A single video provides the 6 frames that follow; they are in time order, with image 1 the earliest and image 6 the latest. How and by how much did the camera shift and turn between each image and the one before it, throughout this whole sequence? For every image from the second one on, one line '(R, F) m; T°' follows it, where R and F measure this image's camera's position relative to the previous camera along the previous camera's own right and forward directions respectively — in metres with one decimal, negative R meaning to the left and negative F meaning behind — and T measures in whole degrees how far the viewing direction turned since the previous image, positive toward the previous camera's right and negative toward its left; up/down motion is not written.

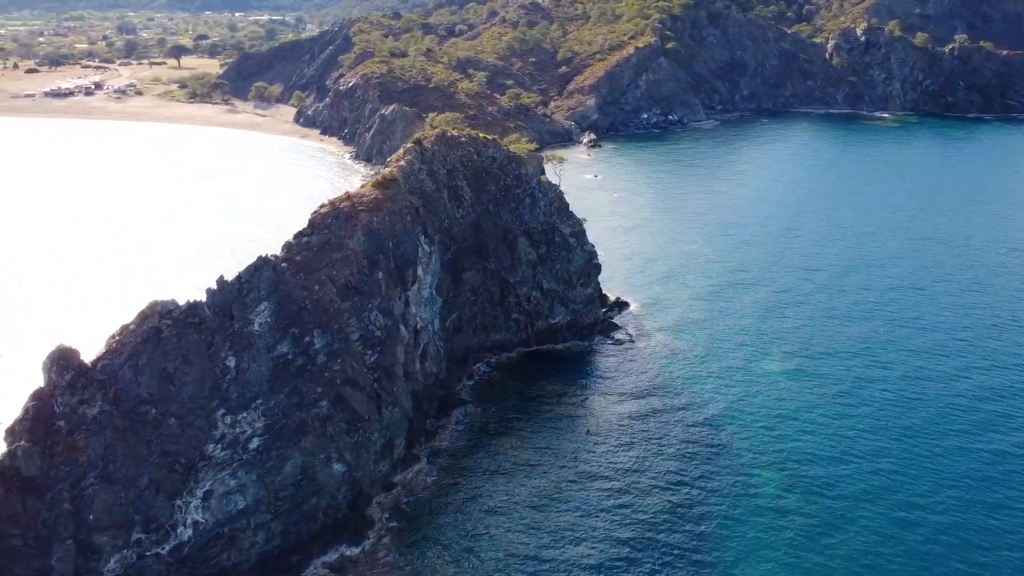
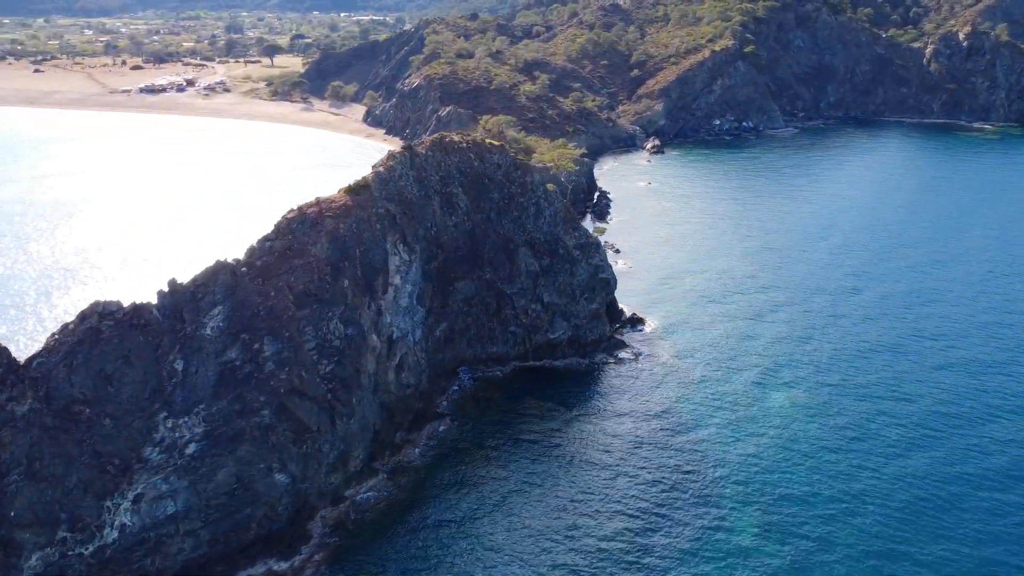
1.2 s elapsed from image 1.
(+7.8, +2.6) m; -7°
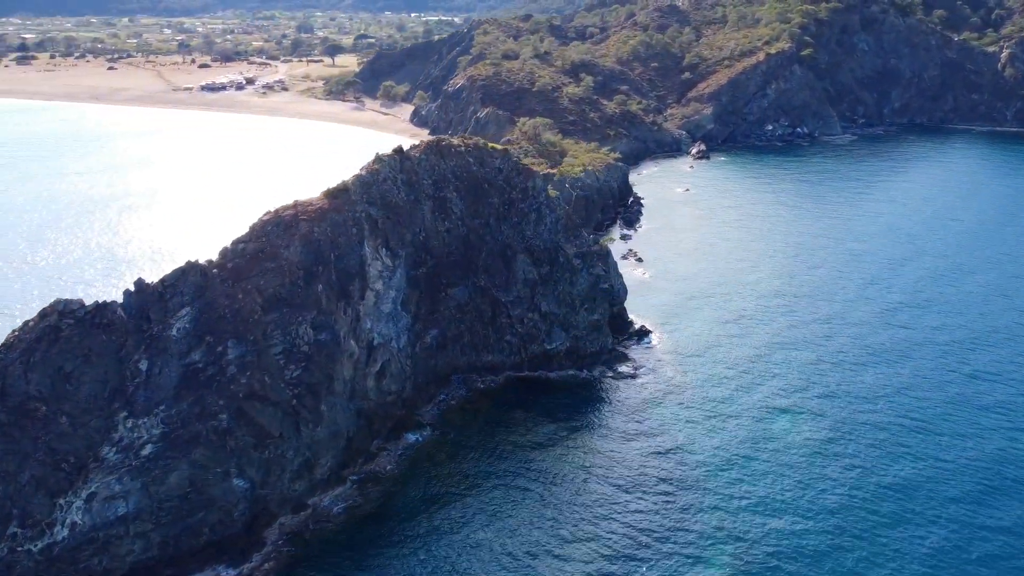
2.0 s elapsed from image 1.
(+5.4, +1.8) m; -5°
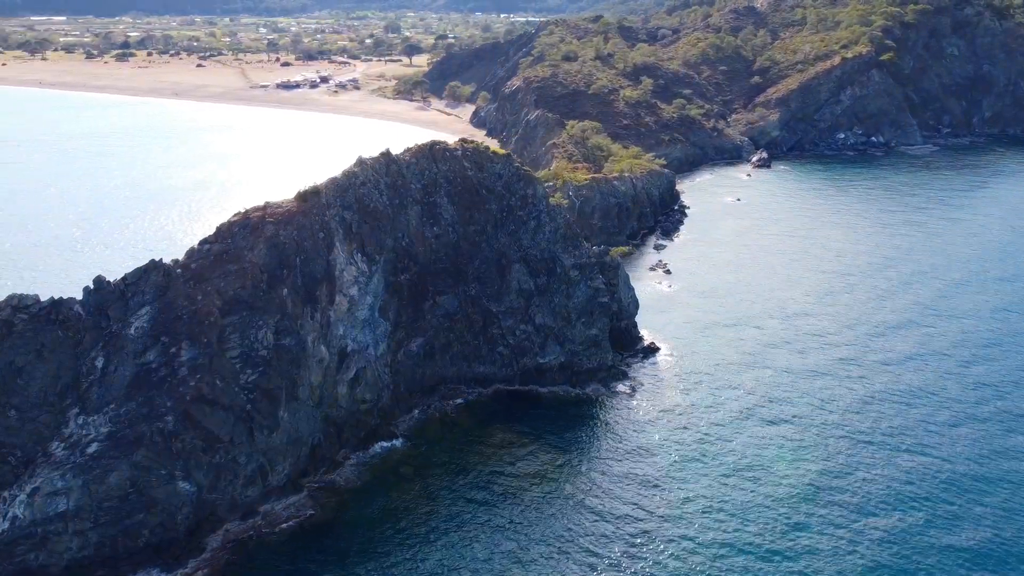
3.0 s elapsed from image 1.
(+6.9, +2.5) m; -6°
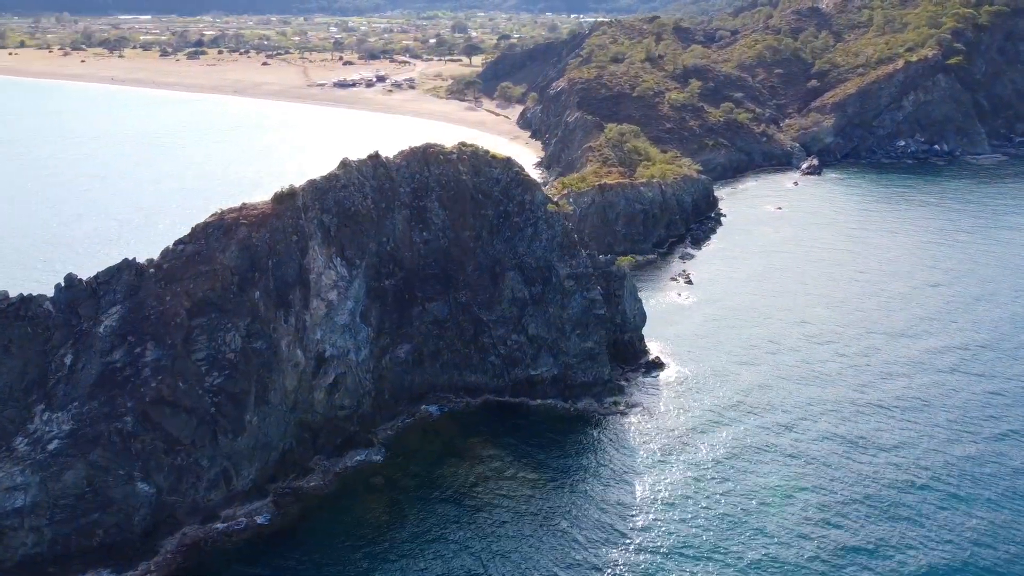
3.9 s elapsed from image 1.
(+5.4, +2.0) m; -5°
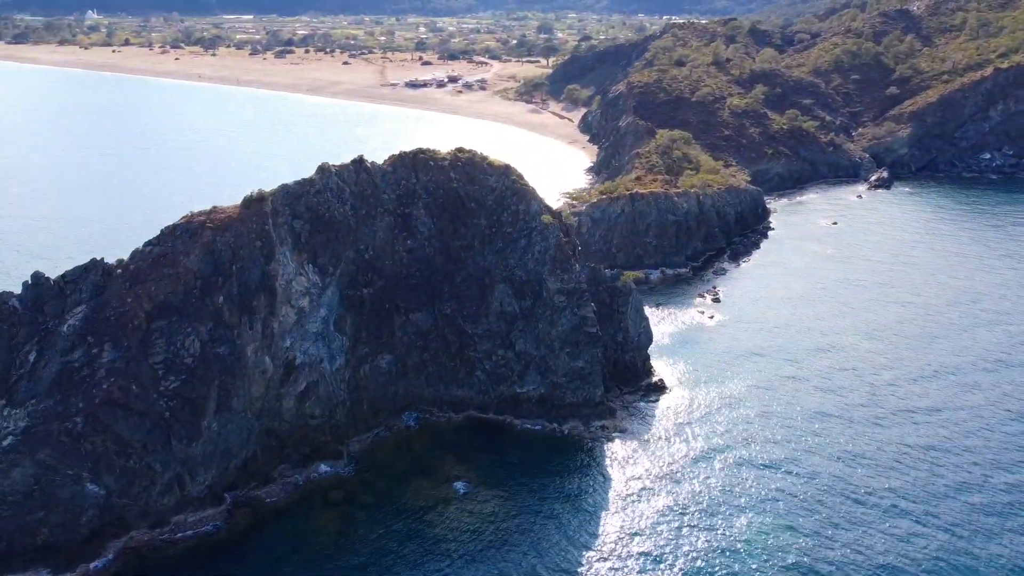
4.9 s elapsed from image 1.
(+6.8, +2.7) m; -6°
